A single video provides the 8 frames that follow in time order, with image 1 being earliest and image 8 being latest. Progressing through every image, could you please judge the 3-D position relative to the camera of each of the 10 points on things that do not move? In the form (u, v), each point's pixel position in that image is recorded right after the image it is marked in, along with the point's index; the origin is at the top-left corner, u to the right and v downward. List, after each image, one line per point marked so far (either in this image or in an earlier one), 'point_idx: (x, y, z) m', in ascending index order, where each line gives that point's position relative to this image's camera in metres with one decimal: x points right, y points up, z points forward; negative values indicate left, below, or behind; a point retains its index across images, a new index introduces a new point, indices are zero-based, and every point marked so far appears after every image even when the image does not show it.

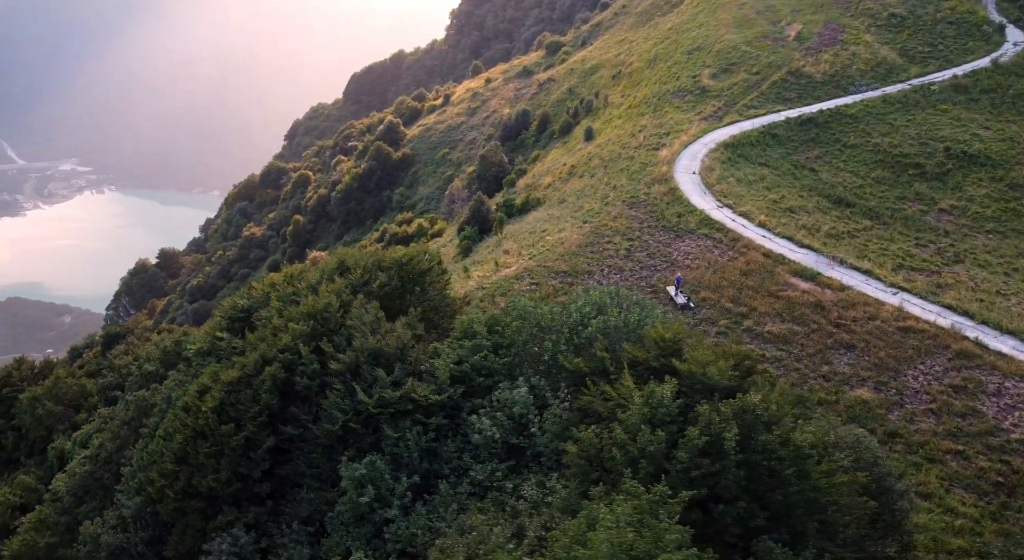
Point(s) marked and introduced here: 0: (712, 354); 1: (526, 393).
0: (+2.4, -1.0, +7.6) m
1: (+0.3, -1.5, +8.3) m
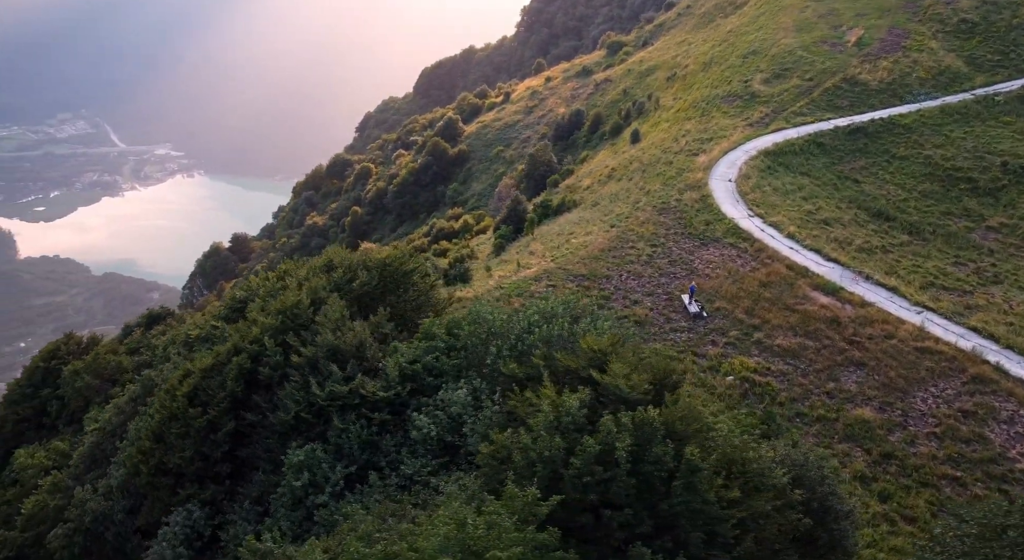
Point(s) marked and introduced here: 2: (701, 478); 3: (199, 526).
0: (+1.5, -1.1, +7.8) m
1: (-0.5, -1.6, +8.6) m
2: (+1.9, -2.0, +6.1) m
3: (-4.8, -3.7, +9.3) m
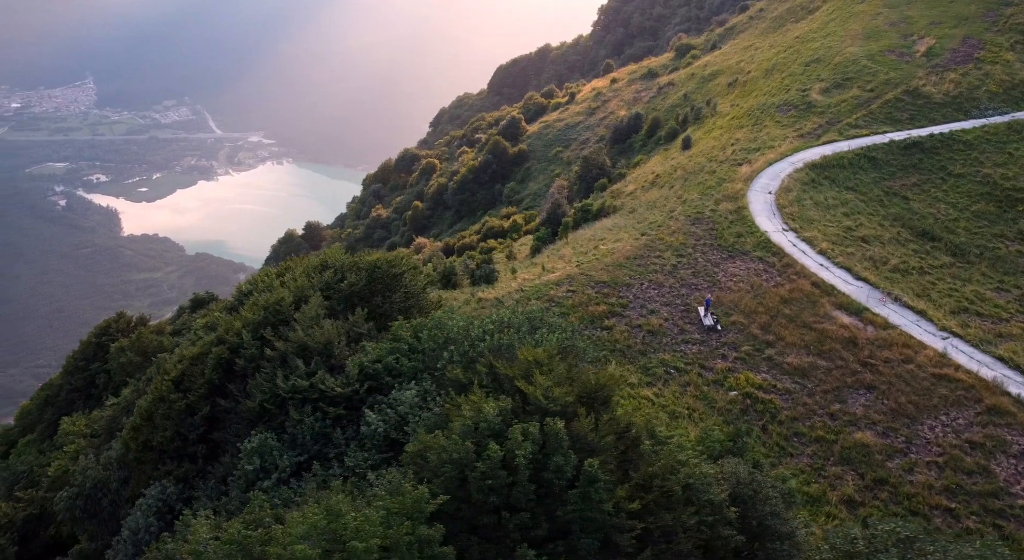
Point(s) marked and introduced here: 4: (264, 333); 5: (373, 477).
0: (+0.7, -1.3, +8.1) m
1: (-1.4, -1.7, +9.1) m
2: (+0.9, -2.2, +6.4) m
3: (-5.6, -3.6, +10.0) m
4: (-4.7, -1.0, +11.6) m
5: (-1.7, -2.4, +7.6) m
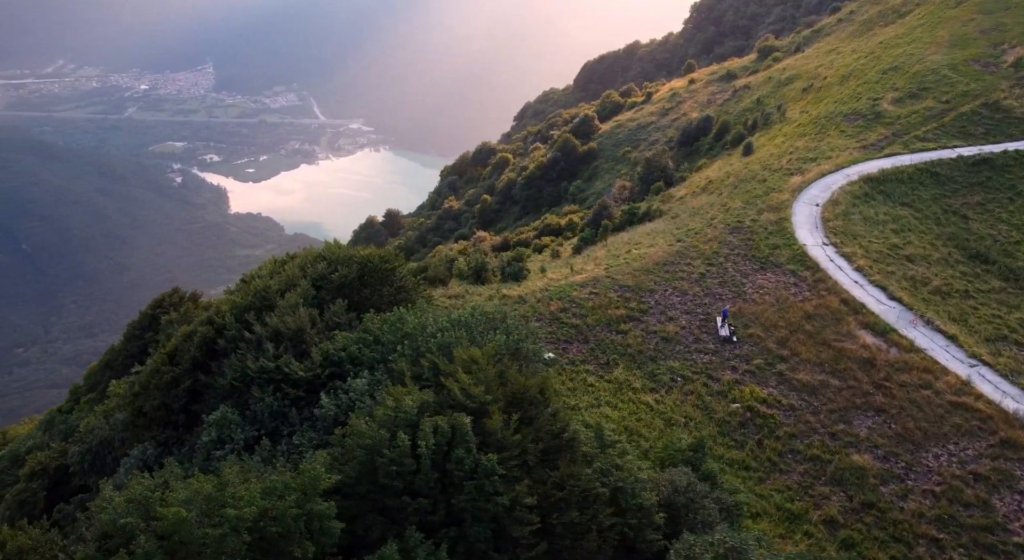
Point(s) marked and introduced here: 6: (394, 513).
0: (-0.3, -1.4, +8.6) m
1: (-2.3, -1.6, +9.7) m
2: (-0.2, -2.3, +6.8) m
3: (-6.5, -3.3, +11.0) m
4: (-5.3, -0.8, +12.4) m
5: (-2.8, -2.4, +8.2) m
6: (-1.4, -2.7, +7.1) m
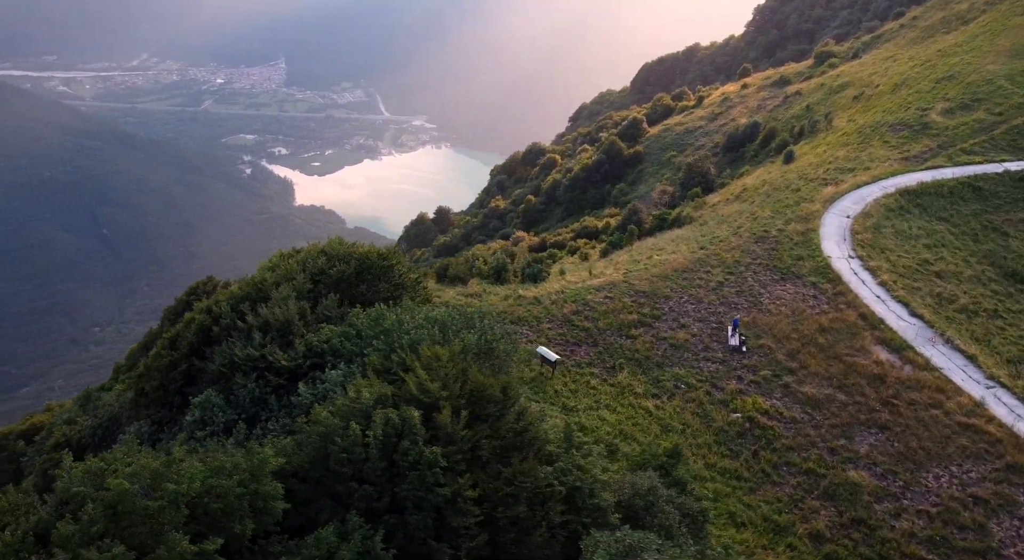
0: (-0.9, -1.4, +9.0) m
1: (-2.8, -1.6, +10.2) m
2: (-0.9, -2.3, +7.2) m
3: (-7.1, -3.0, +11.7) m
4: (-5.7, -0.6, +13.0) m
5: (-3.4, -2.3, +8.8) m
6: (-2.1, -2.6, +7.5) m
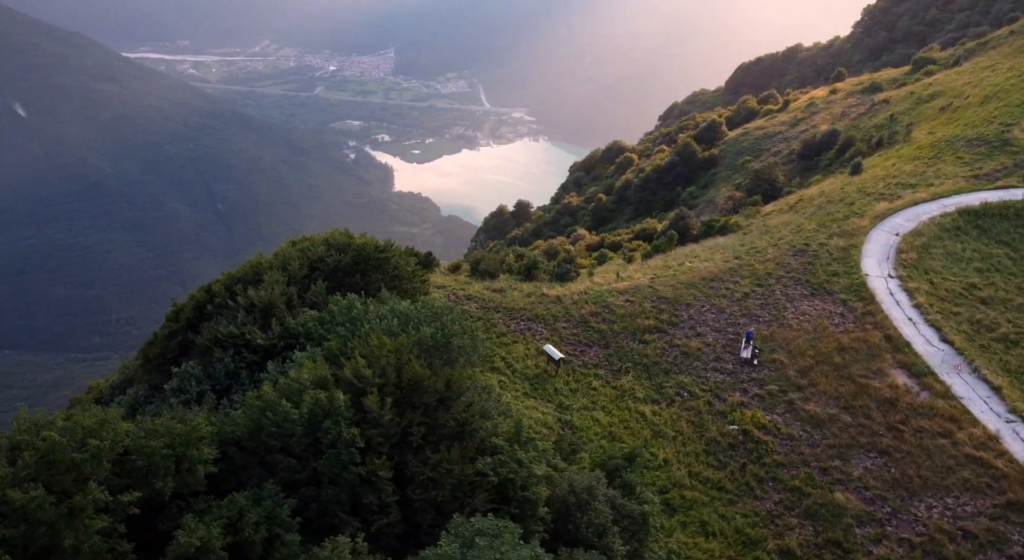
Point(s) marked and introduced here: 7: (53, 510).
0: (-1.8, -1.4, +9.7) m
1: (-3.7, -1.4, +11.0) m
2: (-2.1, -2.2, +8.0) m
3: (-8.0, -2.6, +12.8) m
4: (-6.3, -0.2, +14.1) m
5: (-4.4, -2.1, +9.7) m
6: (-3.2, -2.5, +8.3) m
7: (-5.0, -2.5, +6.6) m
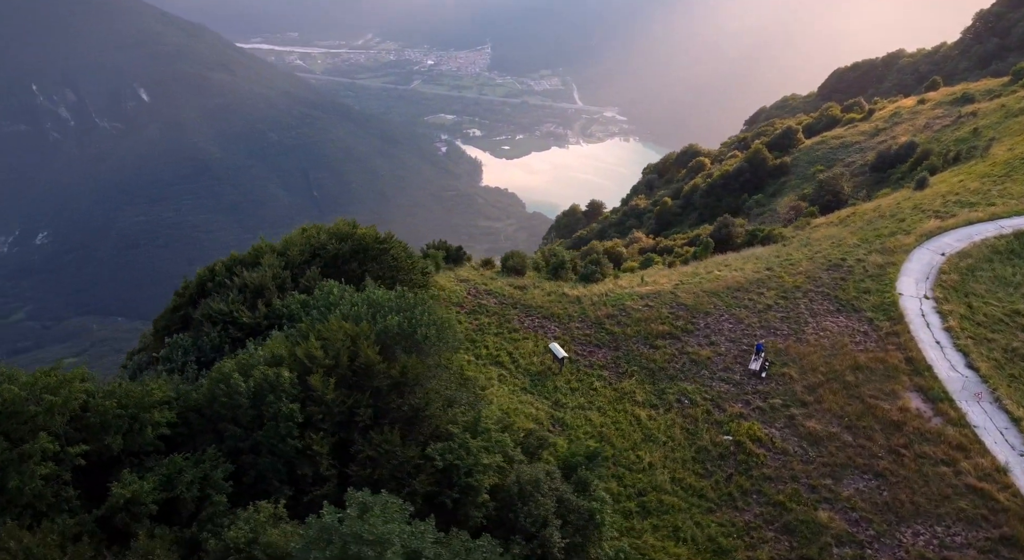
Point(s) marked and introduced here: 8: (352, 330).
0: (-2.7, -1.2, +10.4) m
1: (-4.5, -1.1, +11.9) m
2: (-3.1, -2.1, +8.7) m
3: (-8.7, -2.0, +13.9) m
4: (-6.8, +0.3, +15.0) m
5: (-5.4, -1.8, +10.5) m
6: (-4.3, -2.3, +9.1) m
7: (-6.2, -2.2, +7.6) m
8: (-3.0, -0.9, +10.8) m
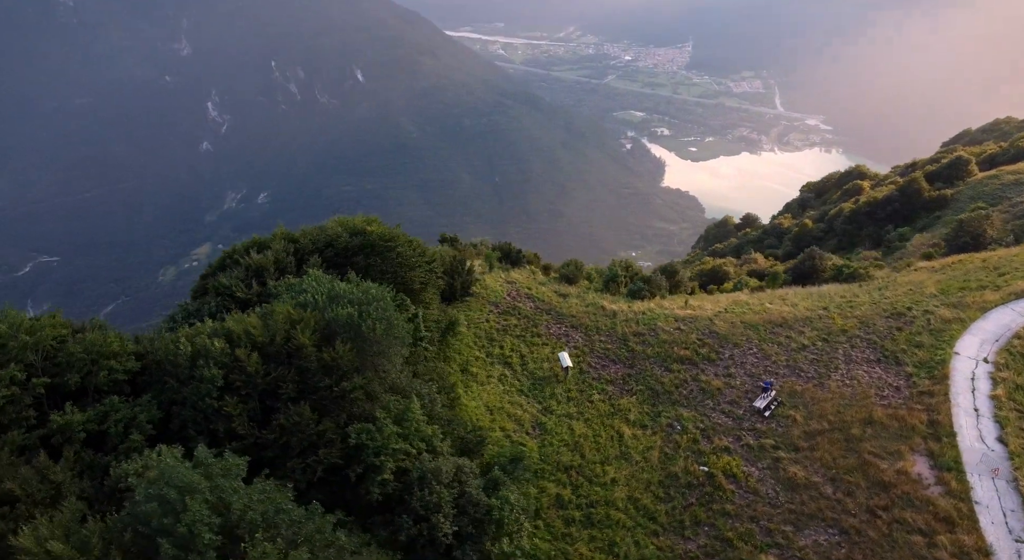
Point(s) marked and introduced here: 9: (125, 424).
0: (-4.5, -1.2, +12.4) m
1: (-6.0, -0.8, +14.1) m
2: (-5.2, -2.0, +10.8) m
3: (-10.0, -1.1, +16.6) m
4: (-7.8, +0.9, +17.5) m
5: (-7.1, -1.3, +12.9) m
6: (-6.3, -2.0, +11.4) m
7: (-8.3, -1.6, +10.0) m
8: (-4.6, -0.8, +12.8) m
9: (-6.4, -2.6, +10.5) m
